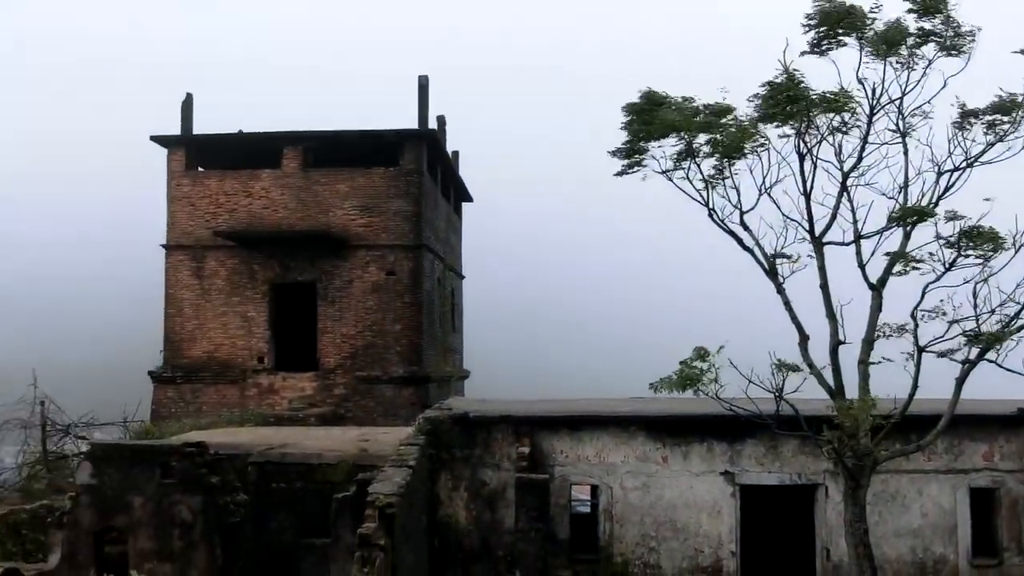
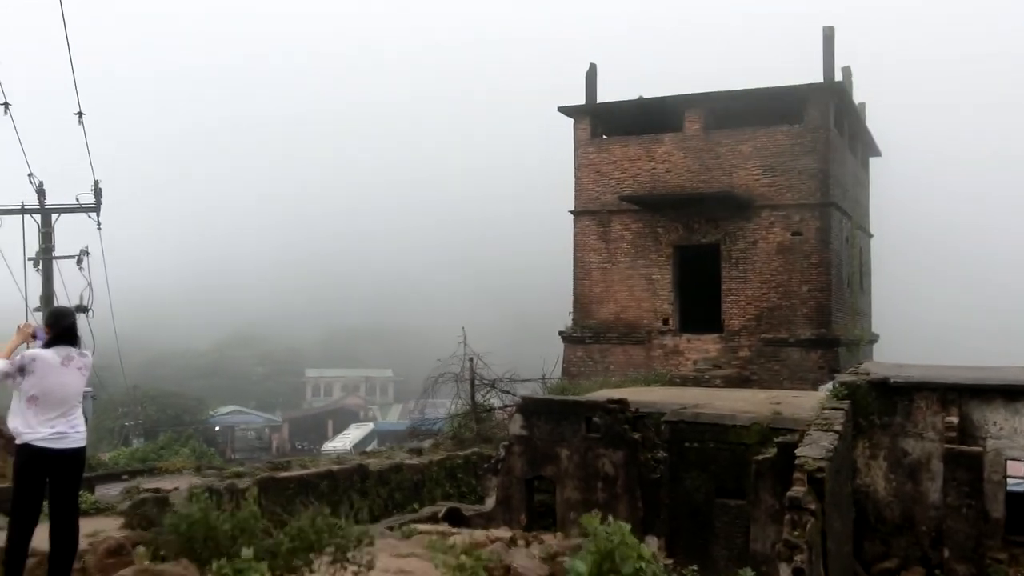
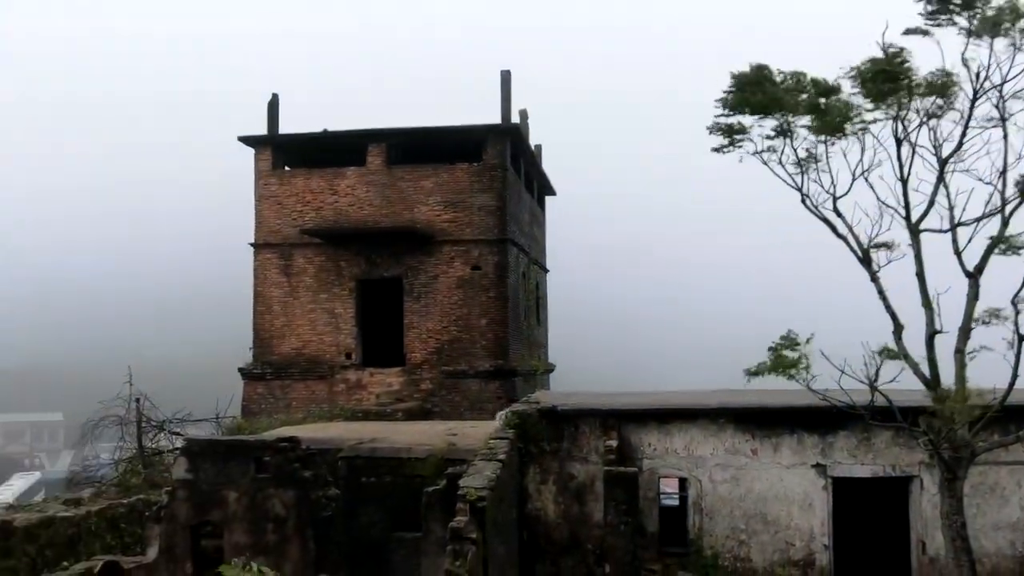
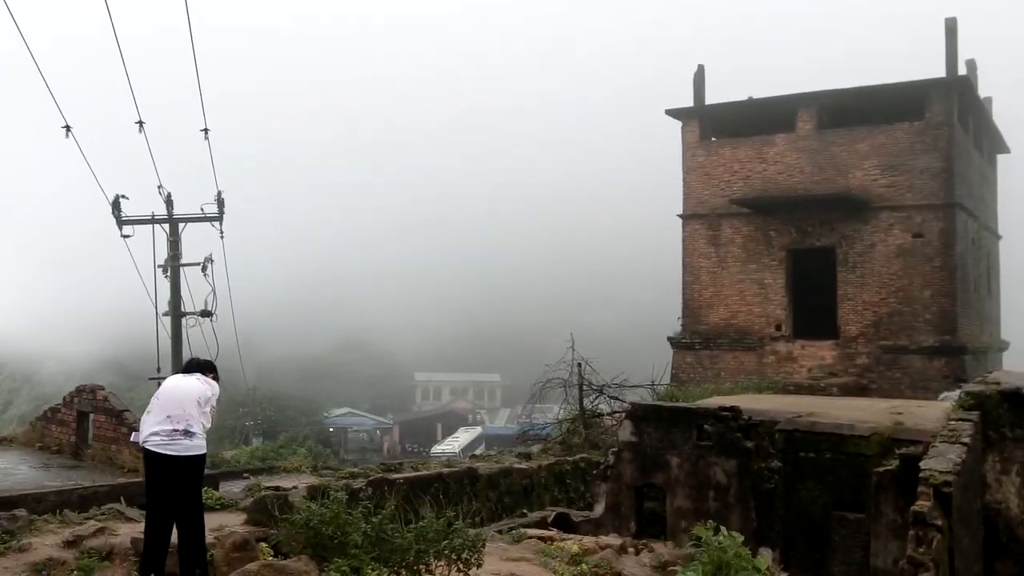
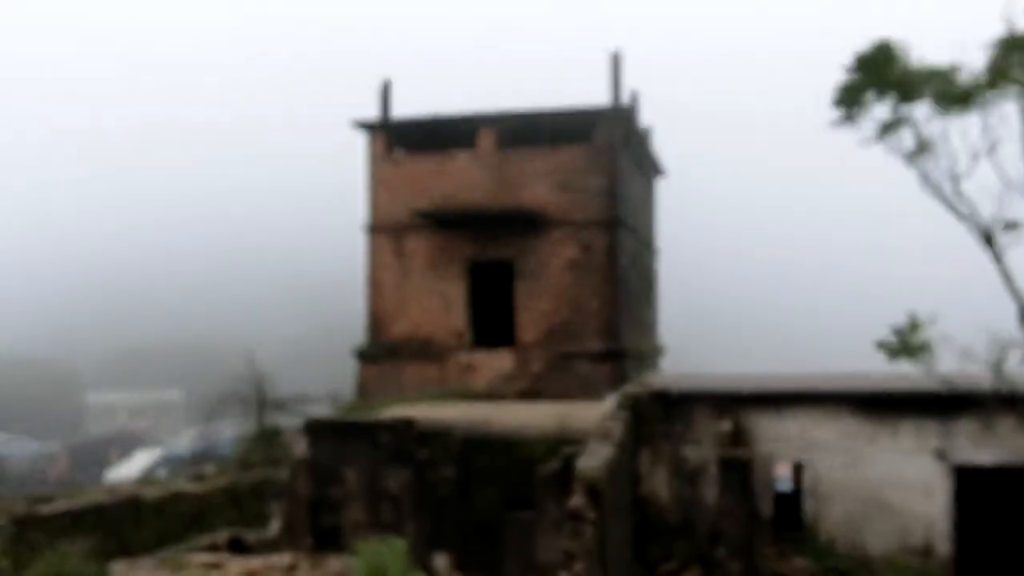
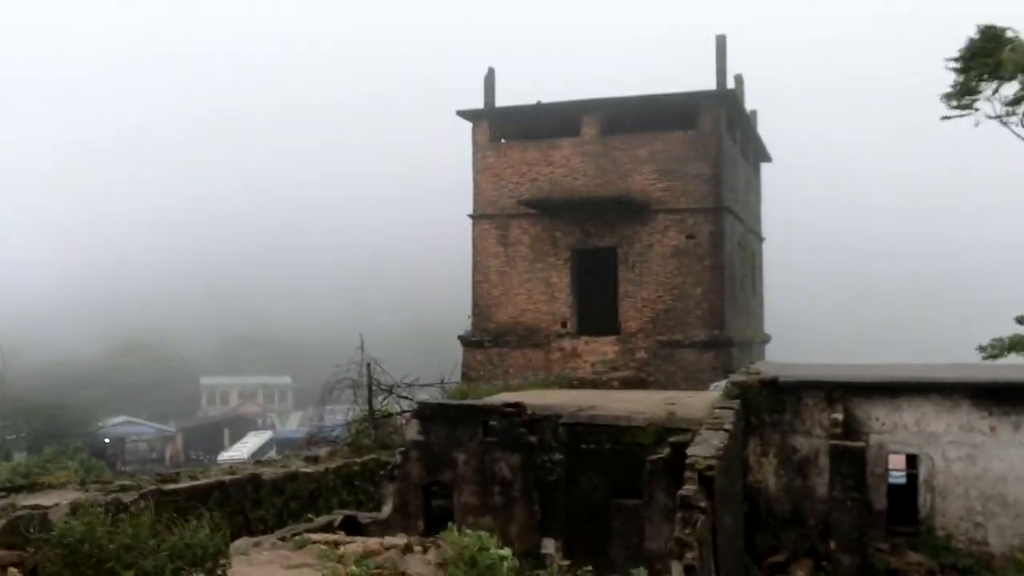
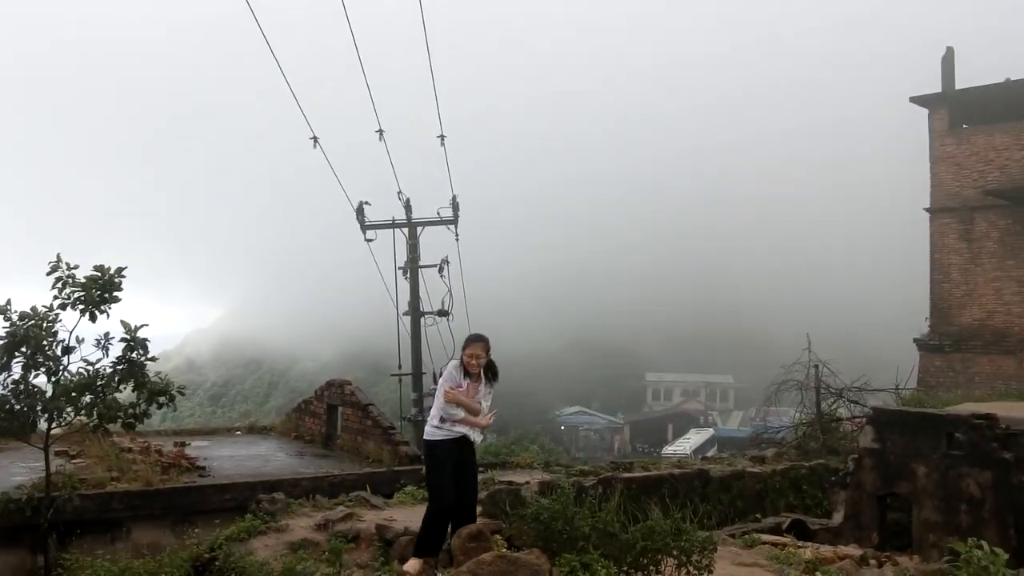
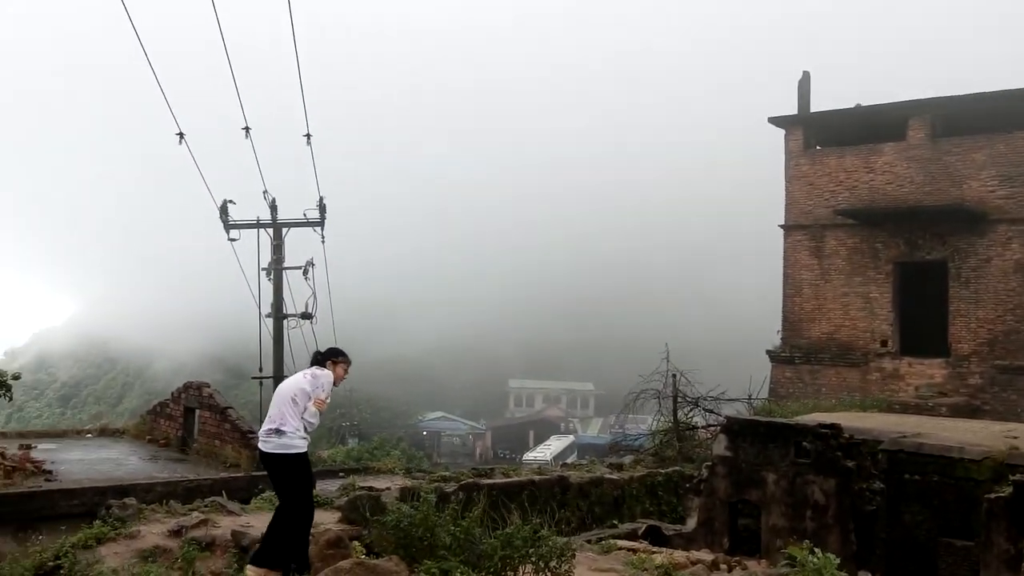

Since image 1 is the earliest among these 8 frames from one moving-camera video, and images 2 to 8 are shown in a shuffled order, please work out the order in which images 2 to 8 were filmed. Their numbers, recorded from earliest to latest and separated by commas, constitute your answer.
3, 5, 6, 2, 4, 8, 7
